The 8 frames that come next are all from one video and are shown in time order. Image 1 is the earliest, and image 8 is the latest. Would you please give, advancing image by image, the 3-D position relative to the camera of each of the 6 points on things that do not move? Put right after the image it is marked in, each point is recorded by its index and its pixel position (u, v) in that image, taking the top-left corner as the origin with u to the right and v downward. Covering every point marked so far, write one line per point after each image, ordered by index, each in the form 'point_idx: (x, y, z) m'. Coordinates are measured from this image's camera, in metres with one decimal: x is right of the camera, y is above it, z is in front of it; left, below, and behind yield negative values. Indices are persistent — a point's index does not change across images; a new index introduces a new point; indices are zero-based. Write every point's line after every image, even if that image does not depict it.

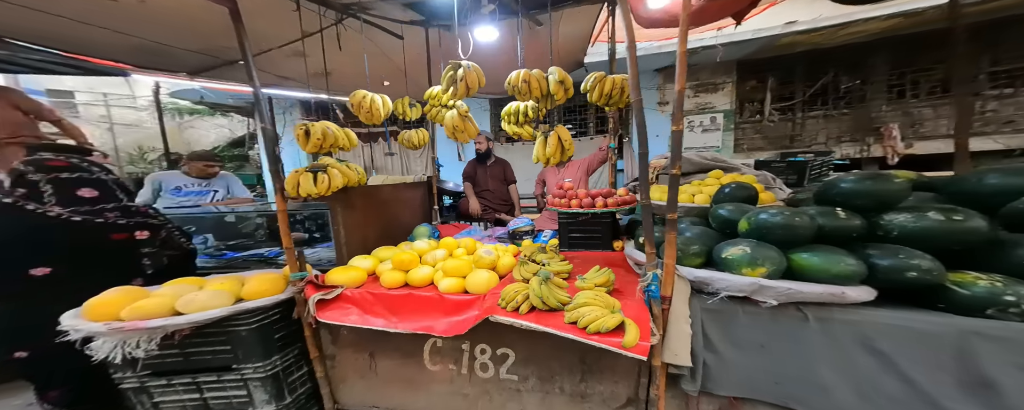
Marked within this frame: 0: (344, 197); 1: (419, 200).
0: (-0.8, 0.0, +1.4) m
1: (-0.7, 0.0, +2.0) m
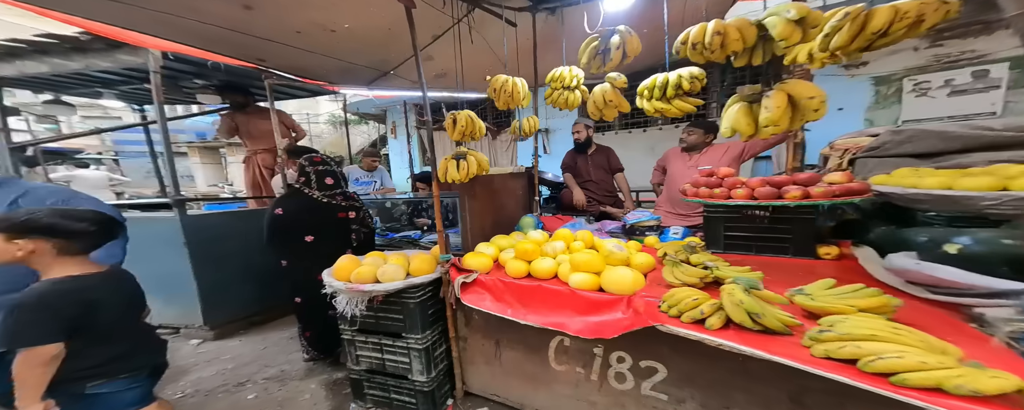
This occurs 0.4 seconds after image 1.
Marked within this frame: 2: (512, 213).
0: (-0.2, +0.1, +1.6) m
1: (+0.1, +0.1, +2.1) m
2: (0.0, -0.1, +2.0) m
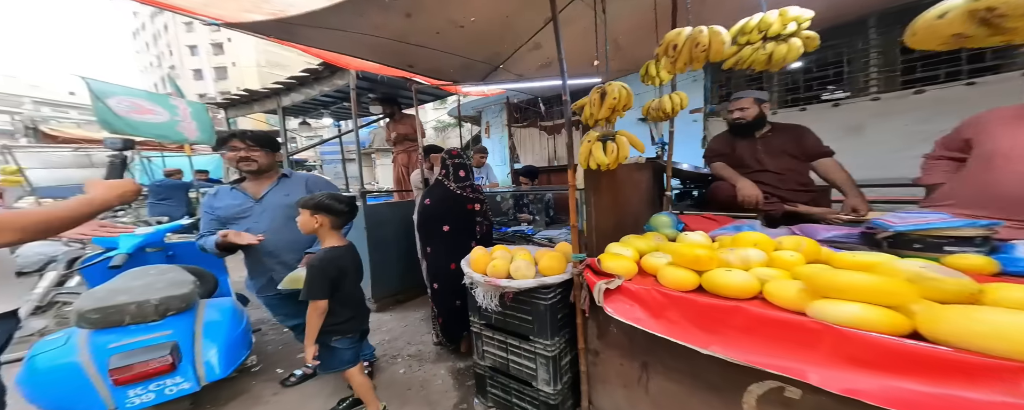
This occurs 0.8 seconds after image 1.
0: (+0.4, +0.1, +1.4) m
1: (+0.8, +0.1, +1.8) m
2: (+0.7, 0.0, +1.7) m
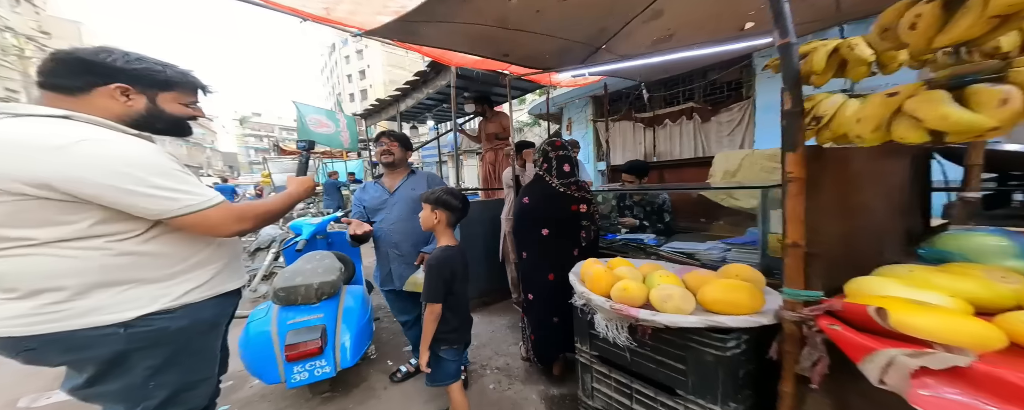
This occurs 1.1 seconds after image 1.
0: (+0.9, +0.1, +0.9) m
1: (+1.4, +0.1, +1.1) m
2: (+1.3, -0.1, +1.0) m
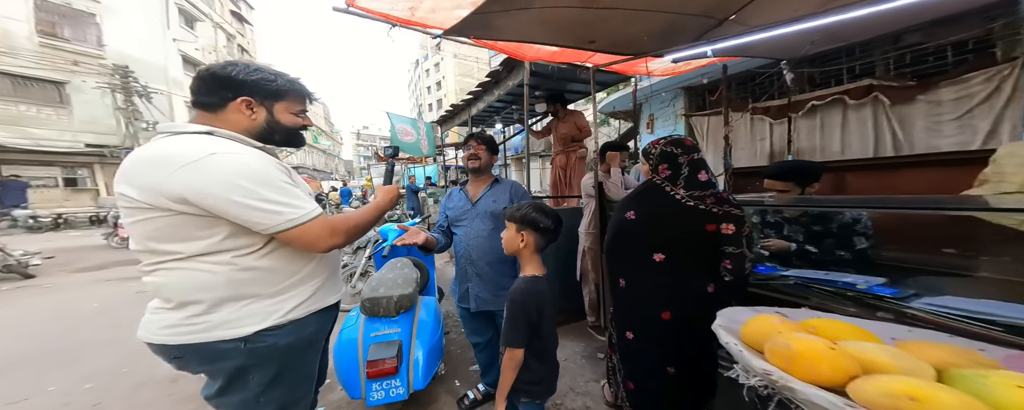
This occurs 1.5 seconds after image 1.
0: (+1.2, 0.0, +0.3) m
1: (+1.7, 0.0, +0.4) m
2: (+1.6, -0.2, +0.4) m
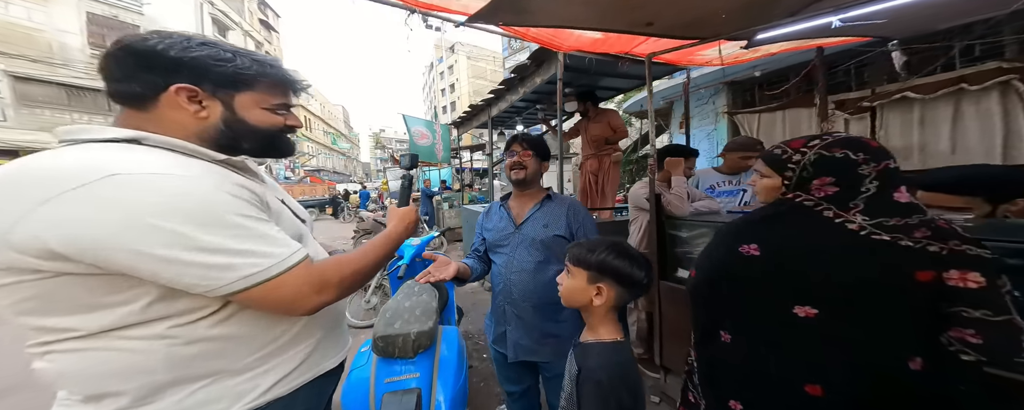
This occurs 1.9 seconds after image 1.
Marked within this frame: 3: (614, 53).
0: (+1.4, -0.1, -0.2) m
1: (+1.9, -0.1, -0.1) m
2: (+1.8, -0.3, -0.2) m
3: (+1.1, +1.6, +3.1) m
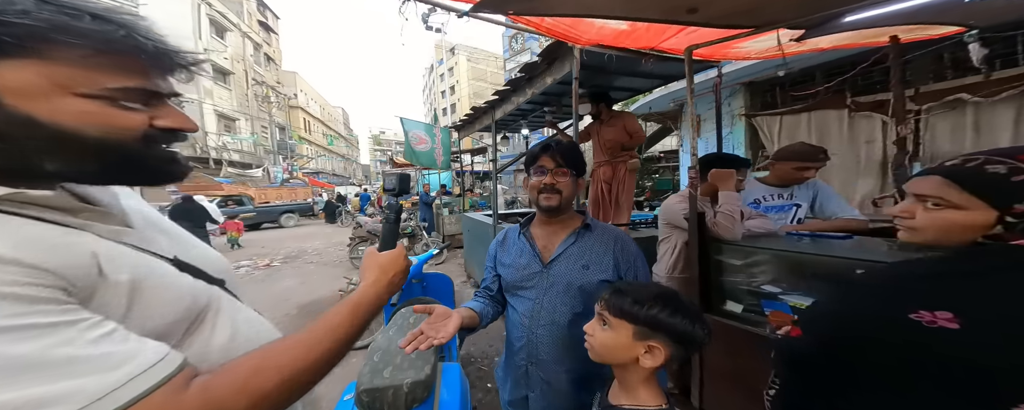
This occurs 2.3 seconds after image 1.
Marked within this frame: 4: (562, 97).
0: (+1.5, -0.2, -0.6) m
1: (+2.0, -0.2, -0.5) m
2: (+1.9, -0.4, -0.5) m
3: (+1.2, +1.5, +2.7) m
4: (+0.8, +1.6, +4.3) m
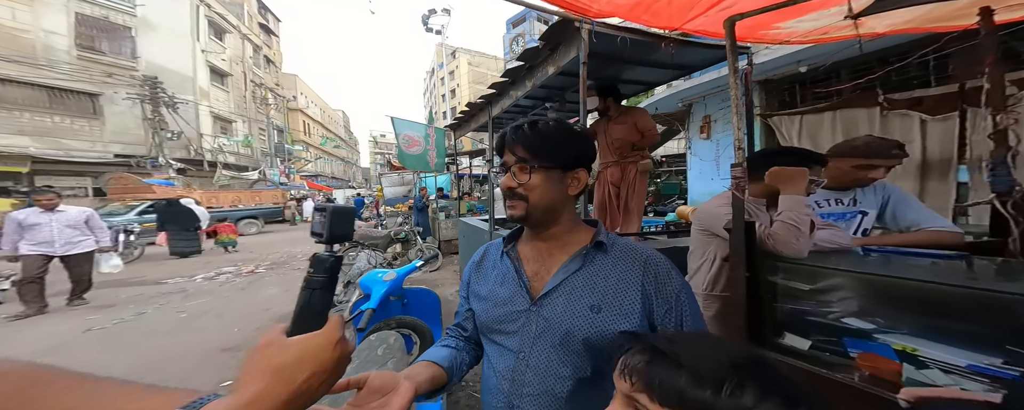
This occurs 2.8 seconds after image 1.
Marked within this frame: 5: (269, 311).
0: (+1.4, -0.2, -1.0) m
1: (+2.0, -0.2, -0.9) m
2: (+1.9, -0.4, -1.0) m
3: (+1.2, +1.4, +2.3) m
4: (+0.7, +1.6, +3.9) m
5: (-4.0, -1.8, +4.8) m
